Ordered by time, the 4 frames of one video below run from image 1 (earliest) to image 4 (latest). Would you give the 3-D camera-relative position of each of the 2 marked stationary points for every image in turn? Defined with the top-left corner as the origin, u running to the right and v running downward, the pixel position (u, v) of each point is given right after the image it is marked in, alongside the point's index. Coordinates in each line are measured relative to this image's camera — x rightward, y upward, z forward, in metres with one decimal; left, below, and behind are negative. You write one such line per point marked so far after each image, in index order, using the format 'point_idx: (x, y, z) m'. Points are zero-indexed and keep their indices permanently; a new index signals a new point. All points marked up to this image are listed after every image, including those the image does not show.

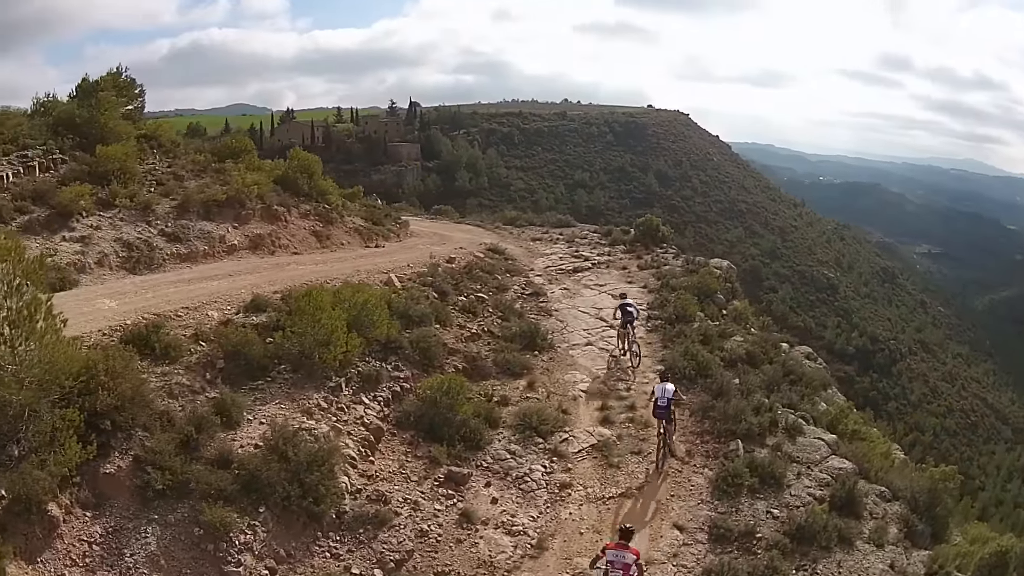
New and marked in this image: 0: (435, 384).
0: (-0.8, -1.2, +10.9) m
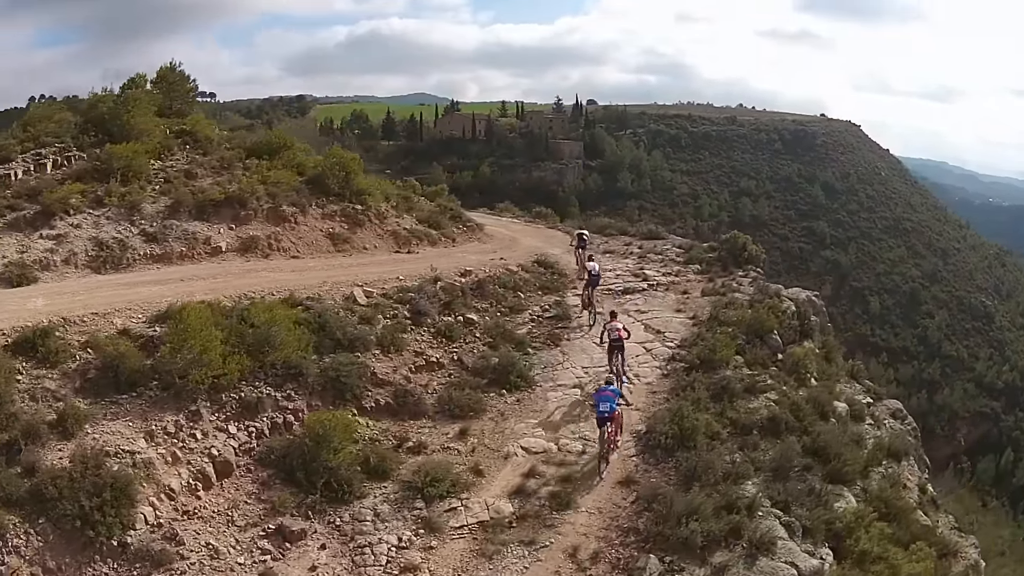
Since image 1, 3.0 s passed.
0: (-2.1, -1.5, +9.9) m
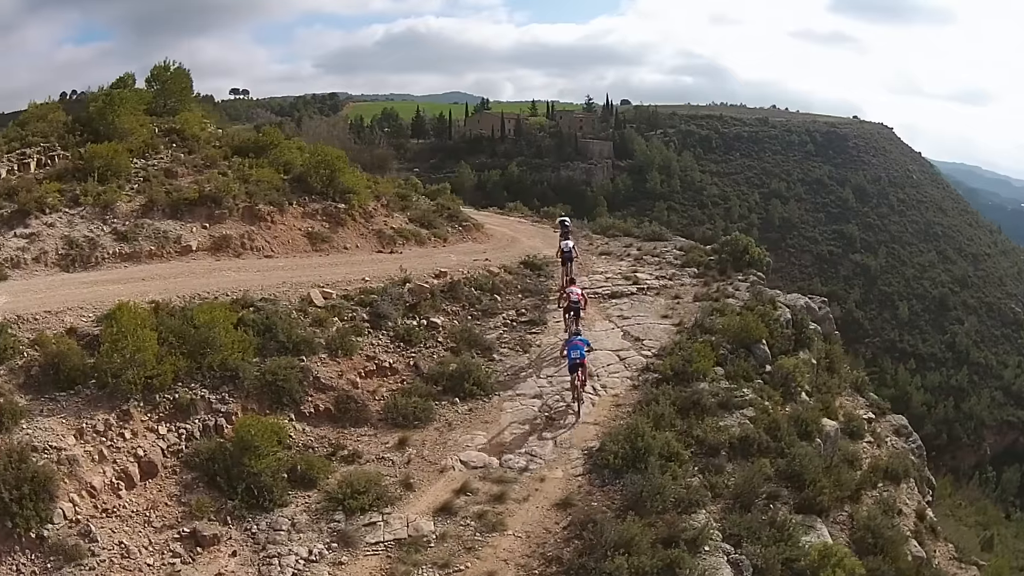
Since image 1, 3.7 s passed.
0: (-2.8, -1.5, +9.8) m
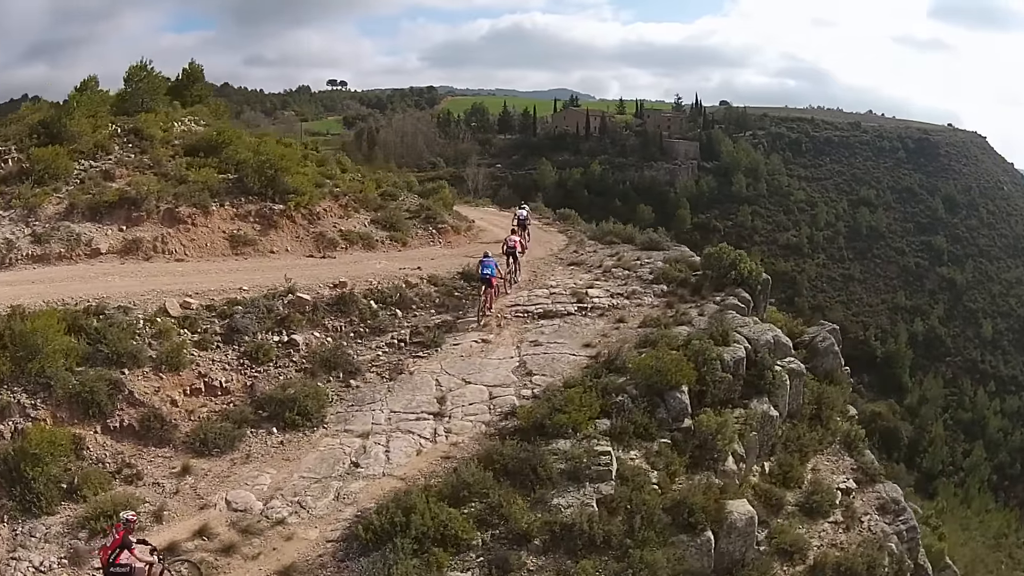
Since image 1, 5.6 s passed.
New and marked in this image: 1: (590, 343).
0: (-5.2, -1.6, +9.9) m
1: (+1.2, -0.8, +13.2) m
